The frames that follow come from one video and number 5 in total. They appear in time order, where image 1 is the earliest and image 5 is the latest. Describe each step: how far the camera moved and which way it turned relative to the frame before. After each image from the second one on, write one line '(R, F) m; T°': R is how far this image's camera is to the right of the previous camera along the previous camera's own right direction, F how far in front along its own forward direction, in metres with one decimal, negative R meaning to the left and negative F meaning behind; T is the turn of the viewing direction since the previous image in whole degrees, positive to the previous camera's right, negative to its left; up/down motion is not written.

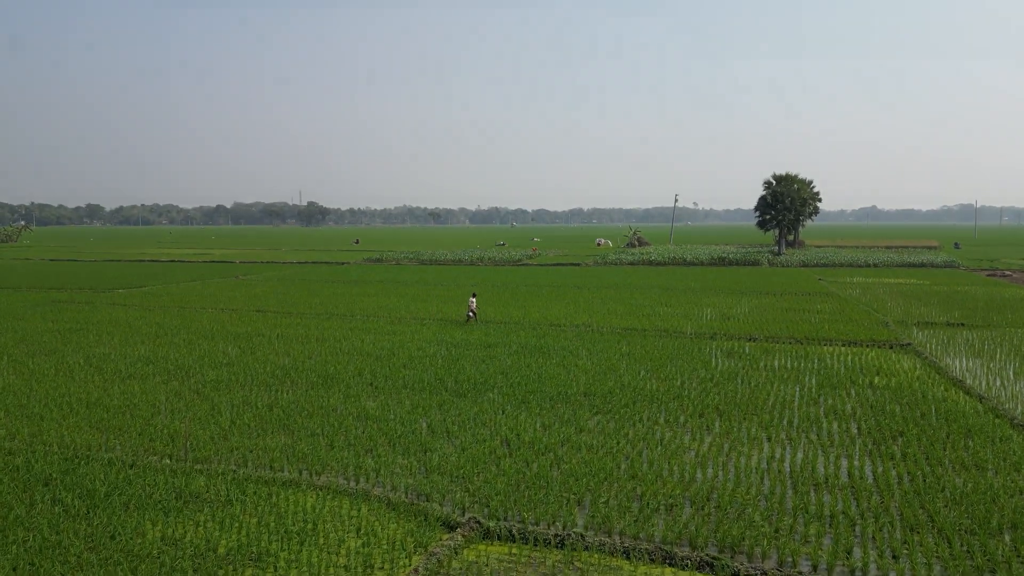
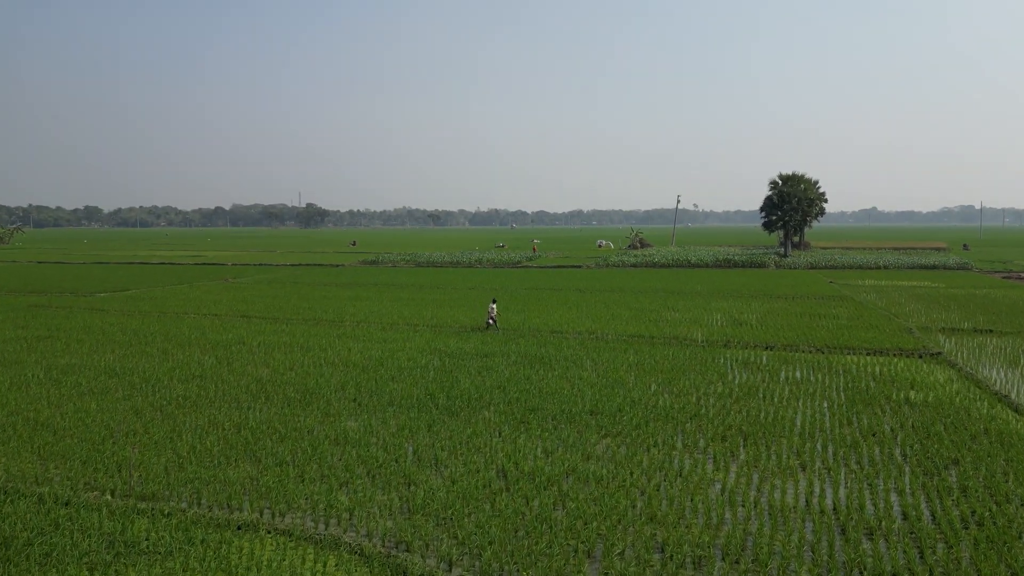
(0.0, +1.2) m; 0°
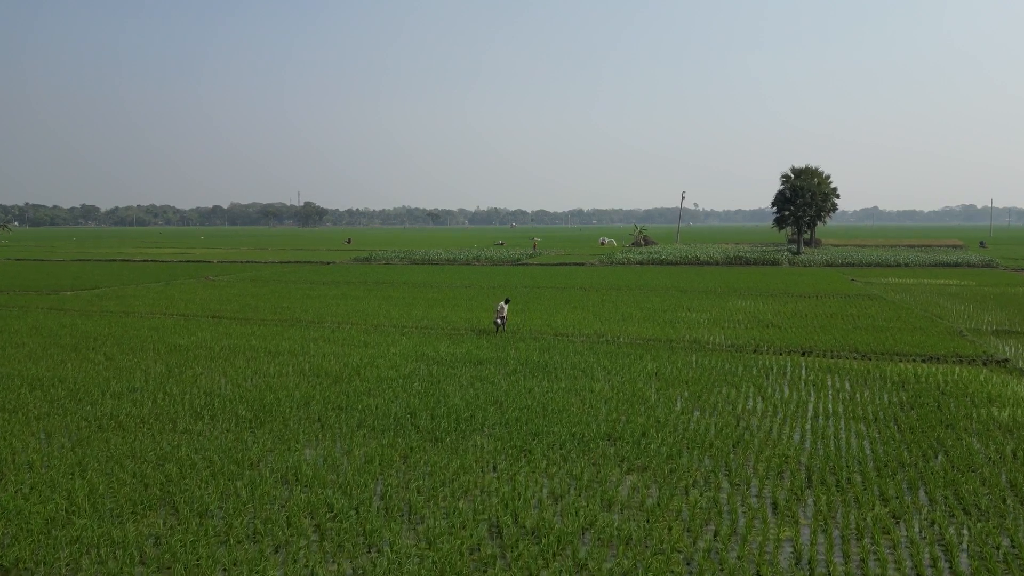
(0.0, +2.0) m; 0°
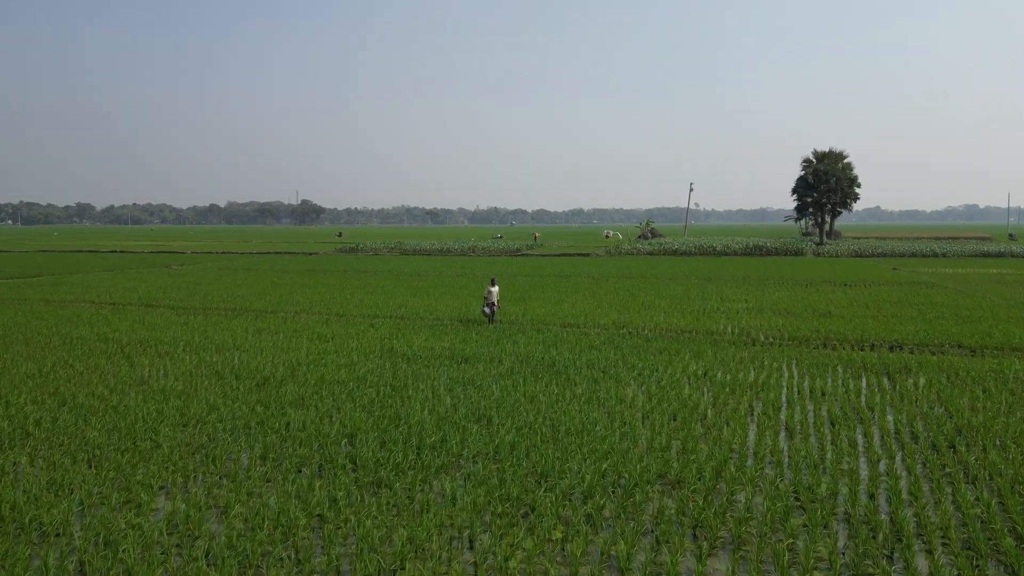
(+0.1, +3.2) m; 0°
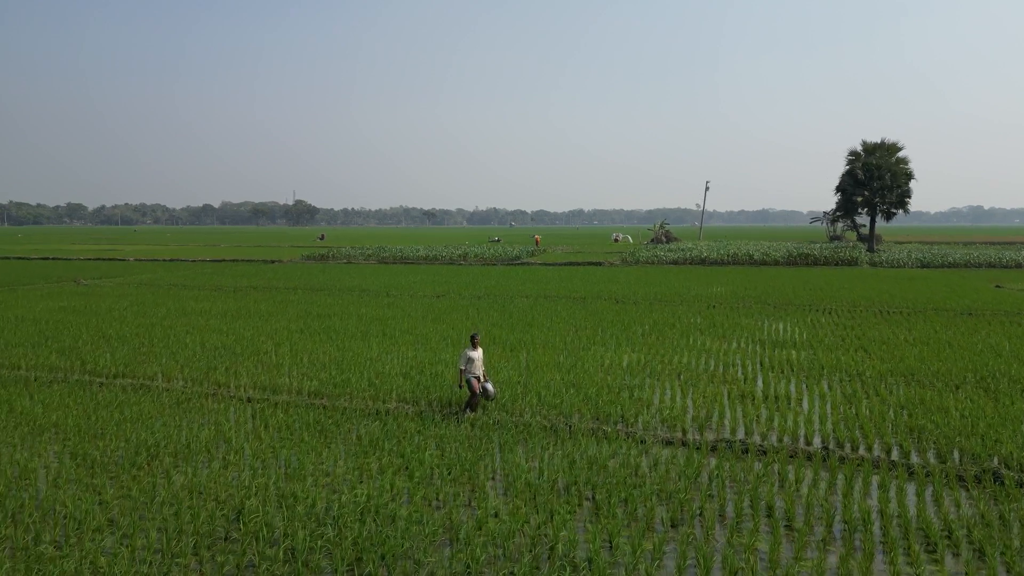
(+0.1, +5.6) m; 0°
